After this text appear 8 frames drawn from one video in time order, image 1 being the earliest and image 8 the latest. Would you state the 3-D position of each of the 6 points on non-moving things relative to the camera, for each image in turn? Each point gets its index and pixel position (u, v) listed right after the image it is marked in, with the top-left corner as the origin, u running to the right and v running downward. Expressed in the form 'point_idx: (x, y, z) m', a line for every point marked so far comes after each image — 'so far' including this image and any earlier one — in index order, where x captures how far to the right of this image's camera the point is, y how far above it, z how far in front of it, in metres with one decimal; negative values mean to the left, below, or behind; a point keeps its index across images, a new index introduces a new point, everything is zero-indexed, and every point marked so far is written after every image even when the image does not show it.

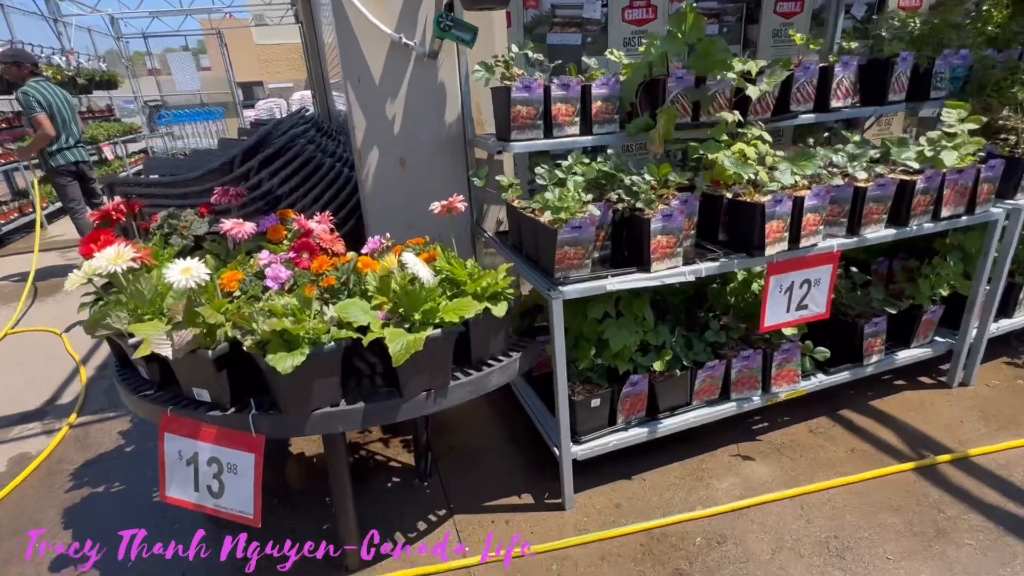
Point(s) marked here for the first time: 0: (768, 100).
0: (+1.1, +0.8, +2.6) m
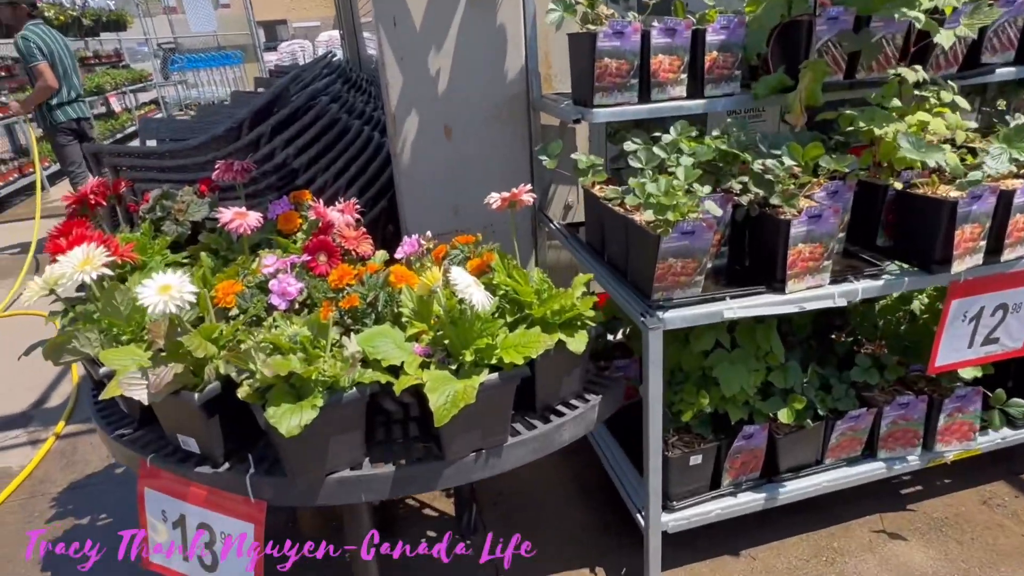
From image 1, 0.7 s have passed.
0: (+1.4, +0.7, +1.9) m
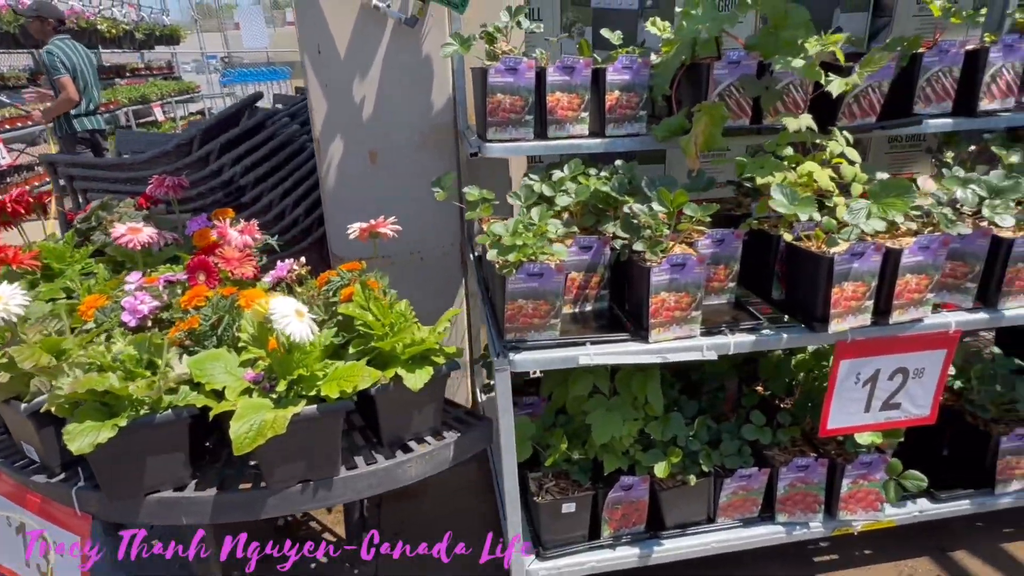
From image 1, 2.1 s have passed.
0: (+1.1, +0.6, +1.8) m
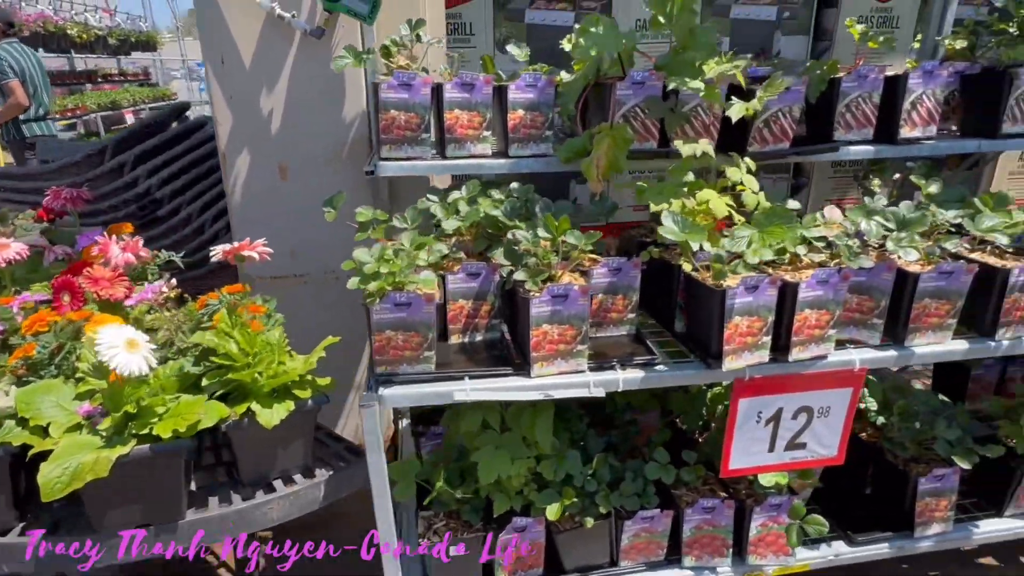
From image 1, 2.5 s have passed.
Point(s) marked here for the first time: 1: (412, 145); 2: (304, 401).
0: (+0.8, +0.5, +1.7) m
1: (-0.3, +0.4, +1.7) m
2: (-0.5, -0.3, +1.4) m
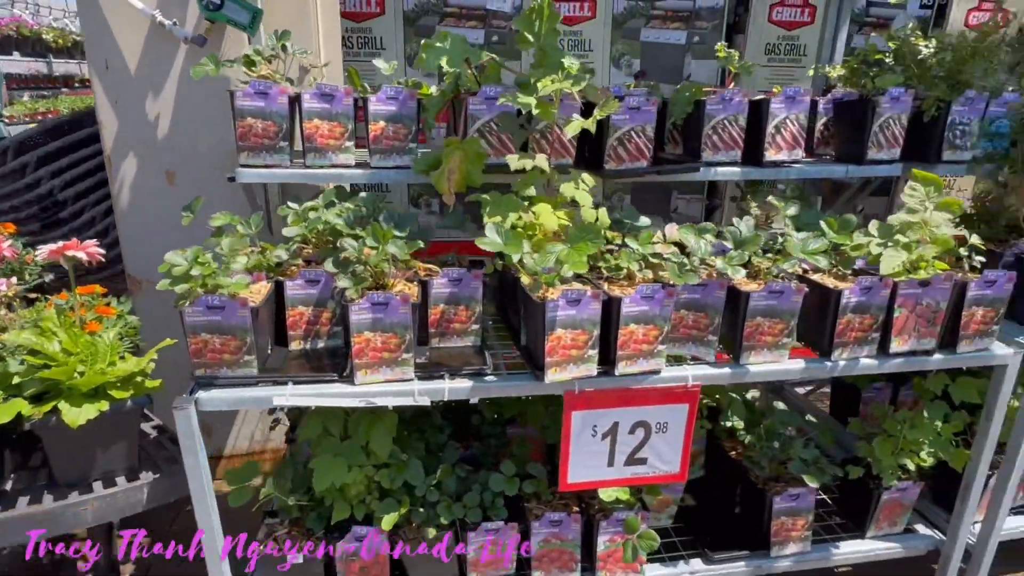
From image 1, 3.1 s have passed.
0: (+0.4, +0.4, +1.7) m
1: (-0.7, +0.4, +1.7) m
2: (-0.9, -0.3, +1.4) m
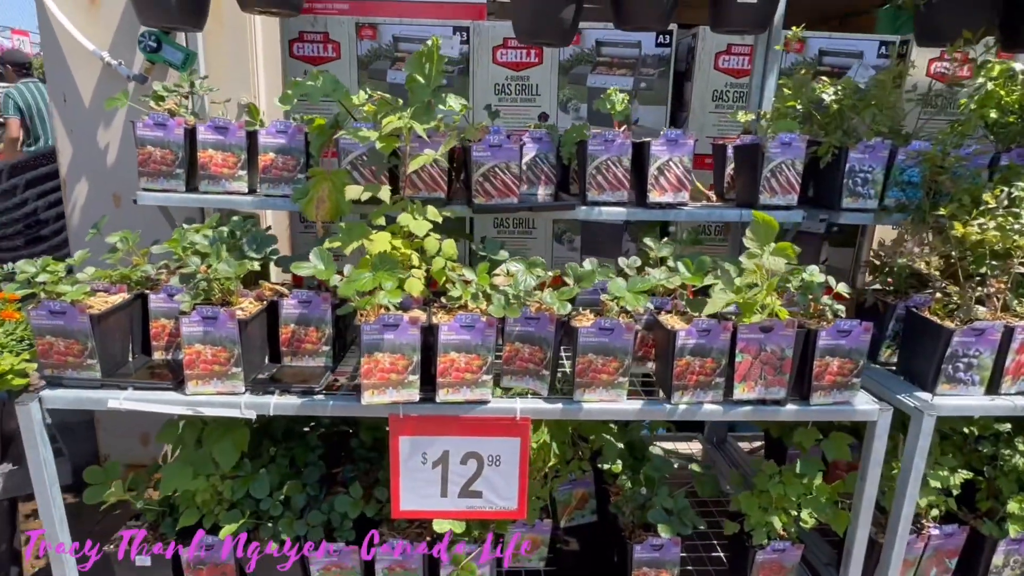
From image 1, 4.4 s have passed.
0: (0.0, +0.3, +1.8) m
1: (-1.1, +0.3, +1.9) m
2: (-1.4, -0.3, +1.6) m
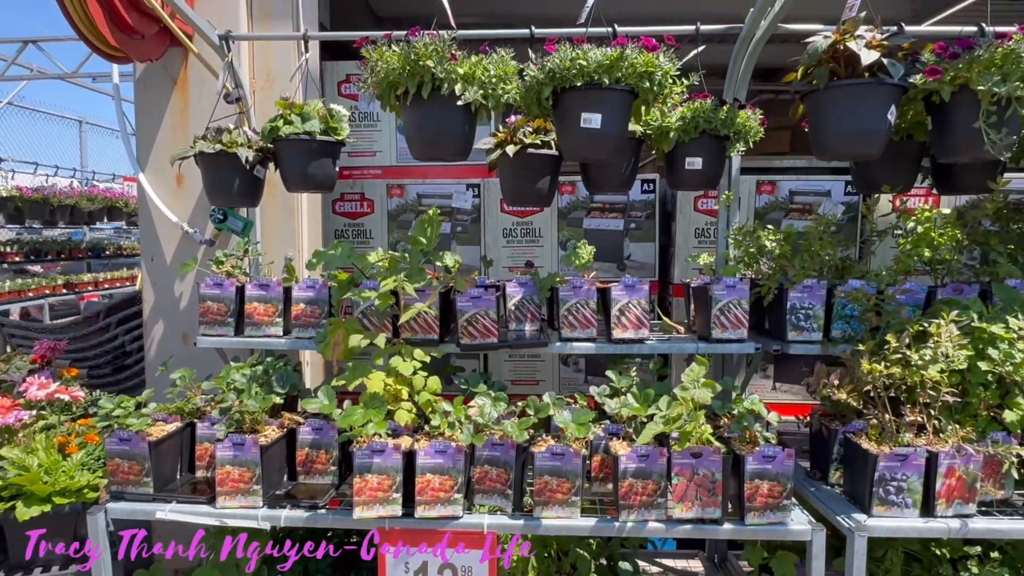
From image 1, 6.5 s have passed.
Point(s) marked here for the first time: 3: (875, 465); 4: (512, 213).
0: (-0.1, -0.1, +2.2) m
1: (-1.1, -0.1, +2.3) m
2: (-1.4, -0.7, +2.0) m
3: (+1.1, -0.5, +1.8) m
4: (0.0, +0.4, +3.3) m
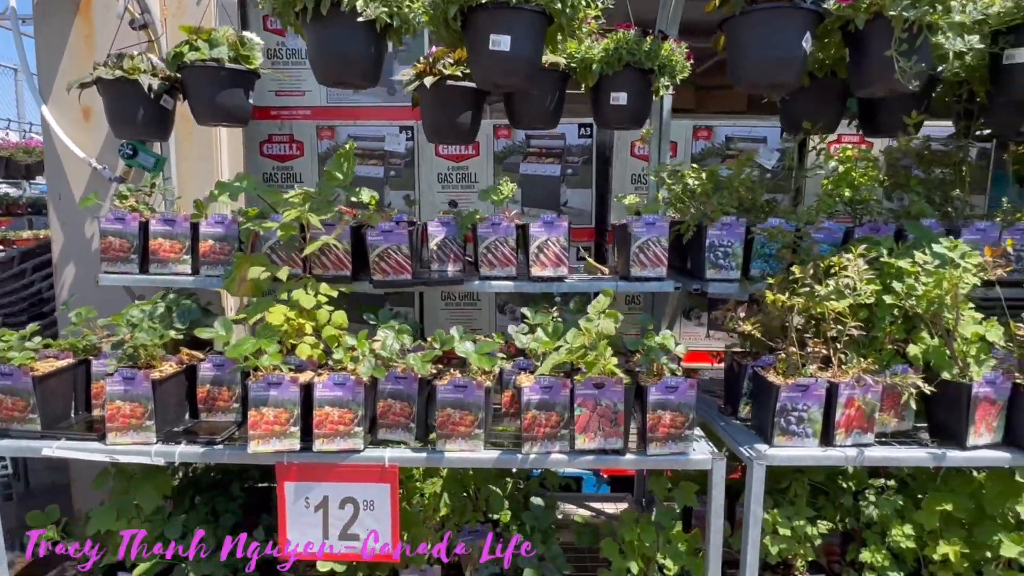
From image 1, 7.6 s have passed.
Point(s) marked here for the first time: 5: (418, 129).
0: (-0.4, +0.1, +2.1) m
1: (-1.4, +0.1, +2.2) m
2: (-1.7, -0.5, +1.9) m
3: (+0.8, -0.3, +1.8) m
4: (-0.3, +0.7, +3.2) m
5: (-0.5, +0.8, +3.2) m
